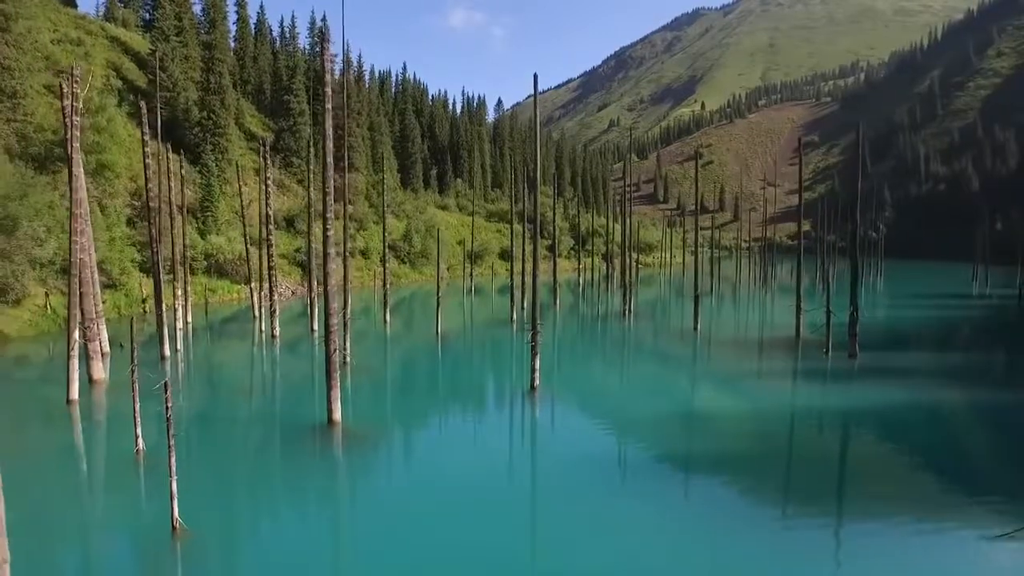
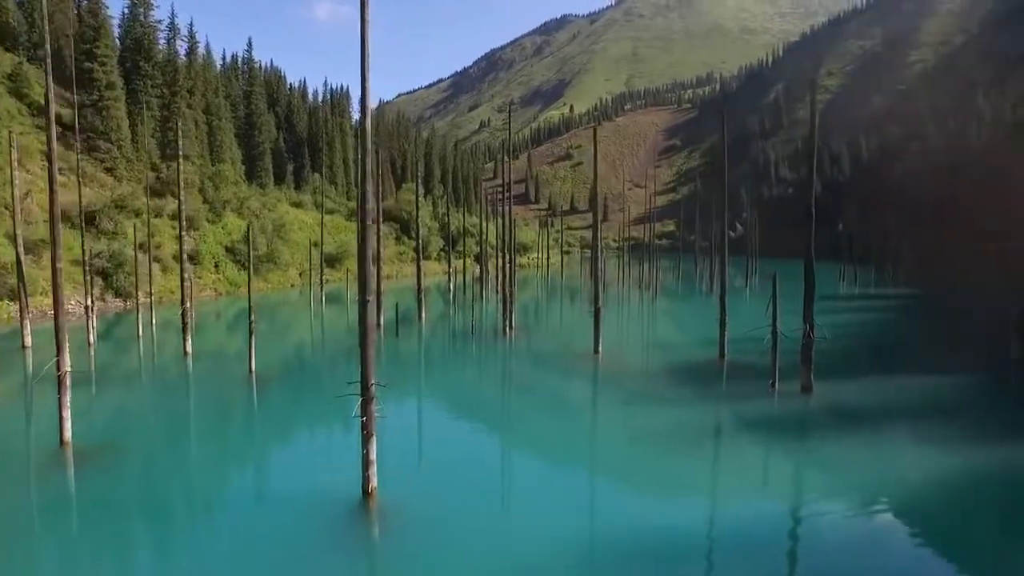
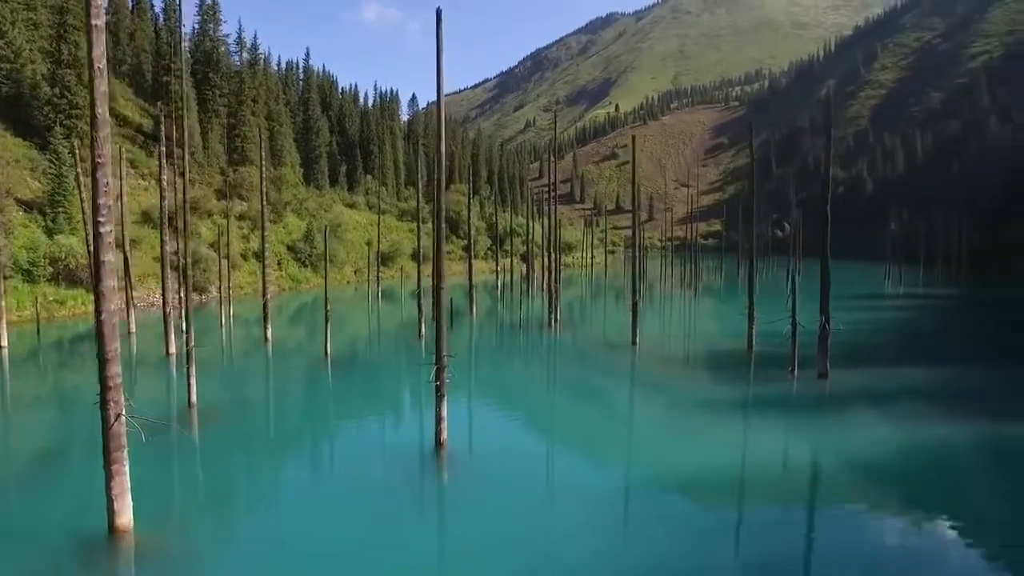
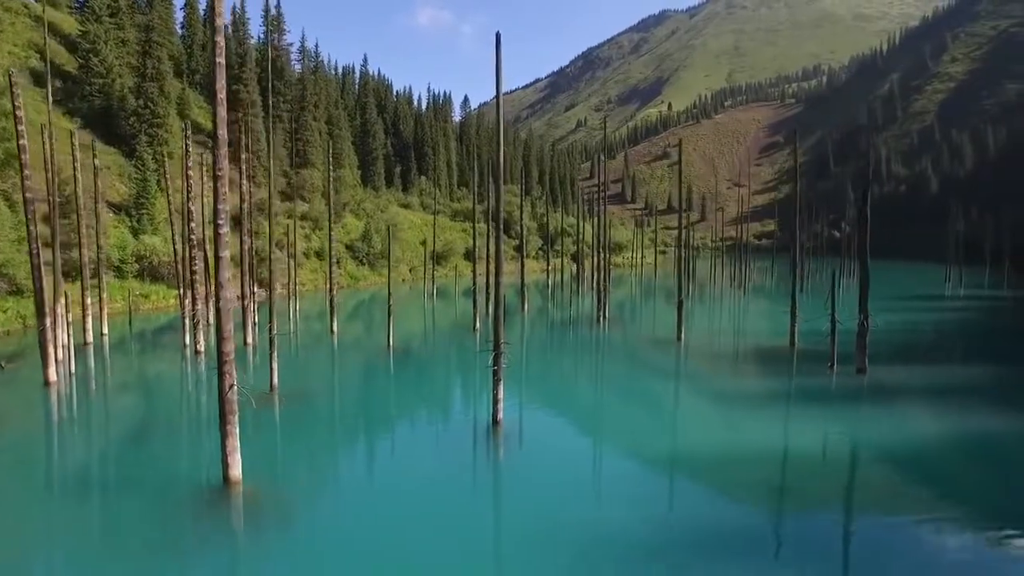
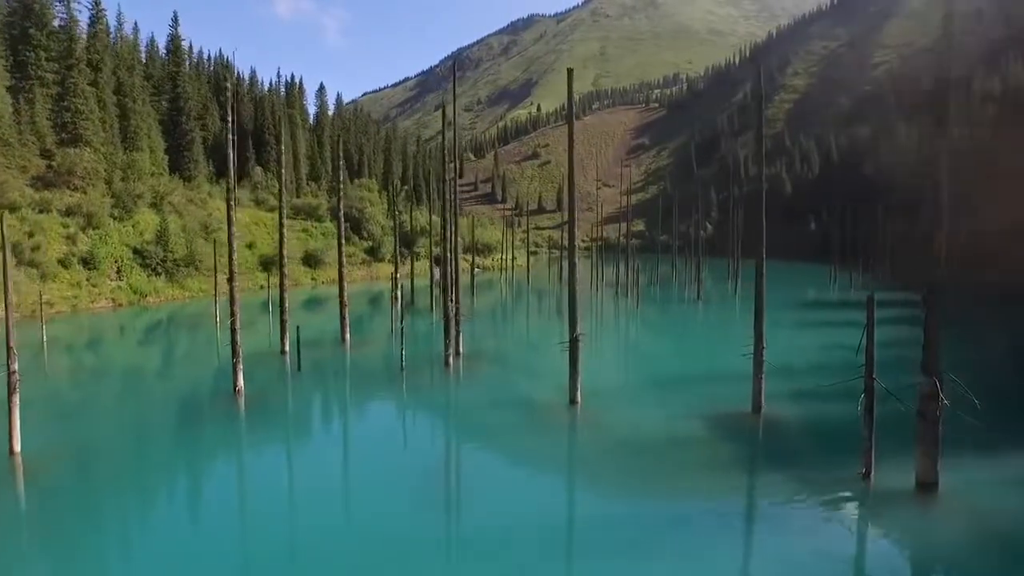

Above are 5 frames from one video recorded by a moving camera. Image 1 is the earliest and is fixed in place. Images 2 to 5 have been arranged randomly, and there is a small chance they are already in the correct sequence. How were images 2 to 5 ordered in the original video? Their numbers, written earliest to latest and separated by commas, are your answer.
4, 3, 2, 5
